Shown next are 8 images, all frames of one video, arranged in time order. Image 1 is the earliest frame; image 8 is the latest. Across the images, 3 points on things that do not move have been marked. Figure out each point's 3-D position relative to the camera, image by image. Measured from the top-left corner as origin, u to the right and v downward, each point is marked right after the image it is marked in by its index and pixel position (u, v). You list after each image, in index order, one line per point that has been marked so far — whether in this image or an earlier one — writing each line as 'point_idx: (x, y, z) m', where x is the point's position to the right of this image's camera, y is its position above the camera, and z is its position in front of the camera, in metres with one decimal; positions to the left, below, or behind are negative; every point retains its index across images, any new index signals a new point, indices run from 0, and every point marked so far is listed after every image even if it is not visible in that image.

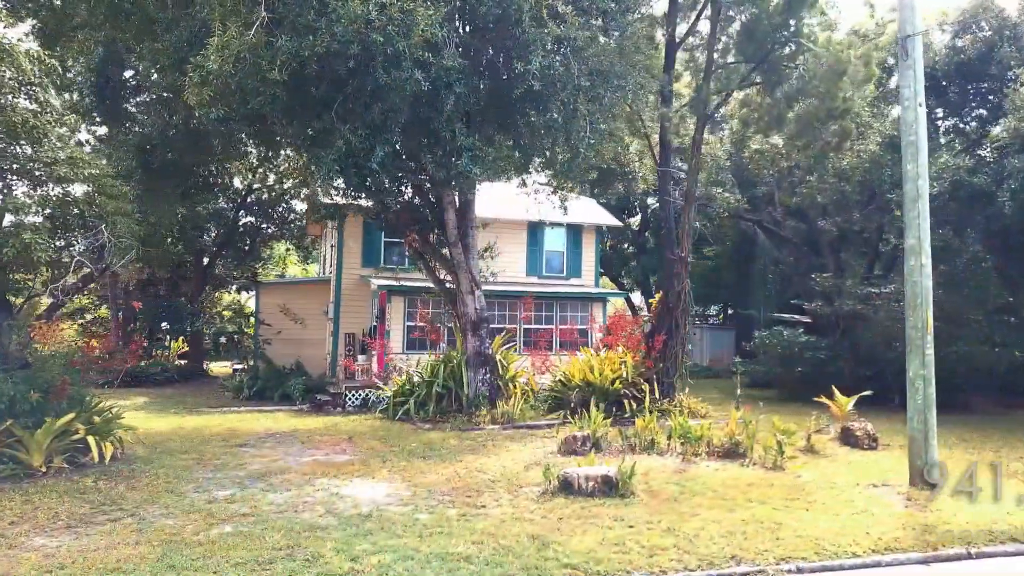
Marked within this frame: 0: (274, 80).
0: (-2.8, +2.4, +9.0) m
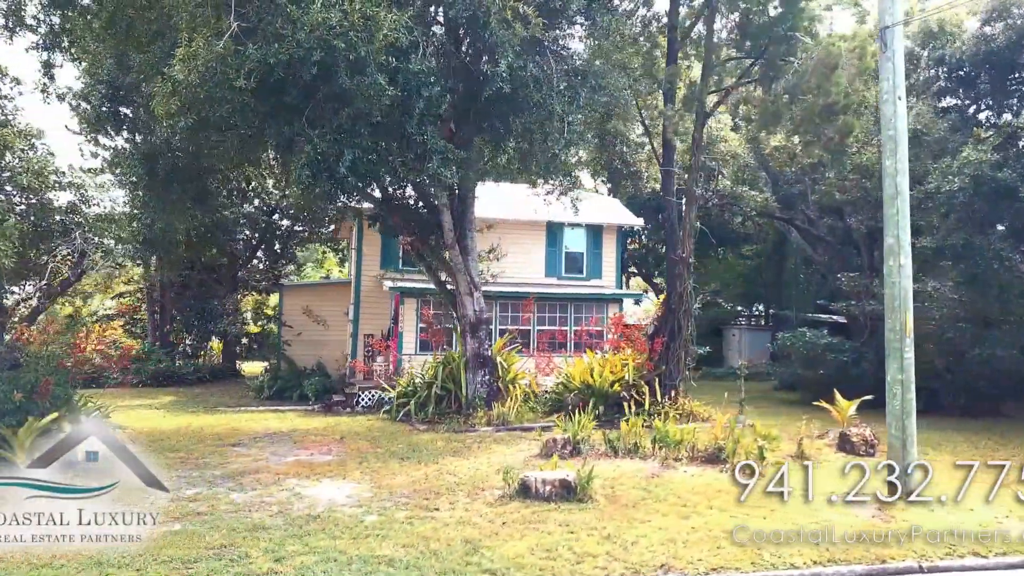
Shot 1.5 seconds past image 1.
0: (-3.3, +2.4, +9.2) m
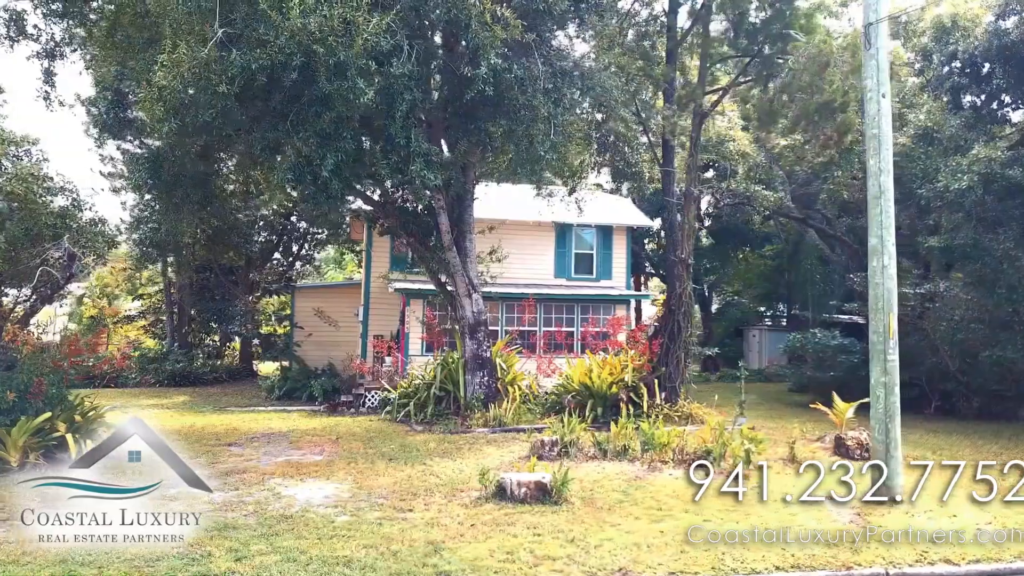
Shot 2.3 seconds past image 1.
0: (-3.5, +2.3, +9.3) m
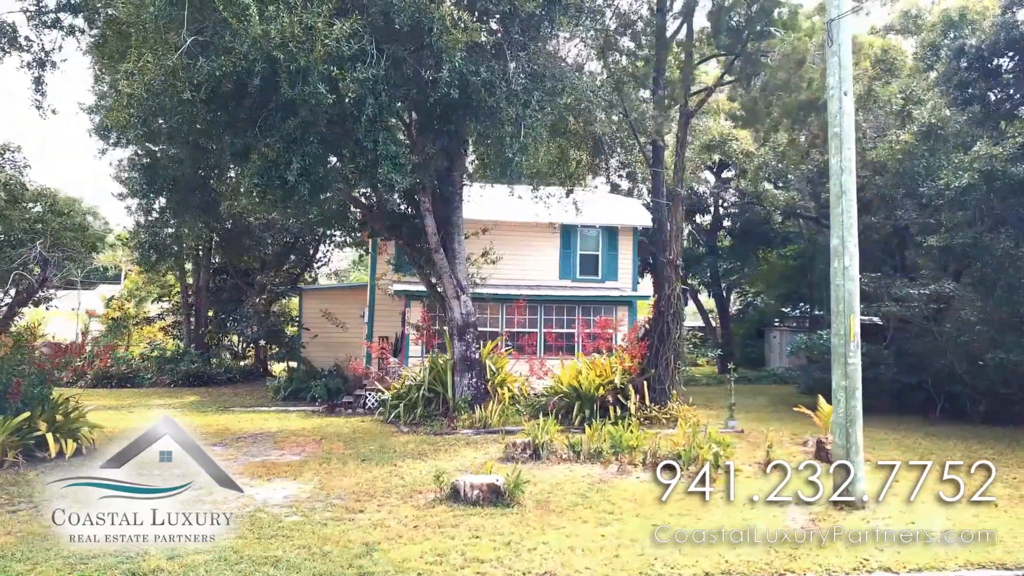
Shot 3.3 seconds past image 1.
0: (-4.0, +2.3, +9.5) m
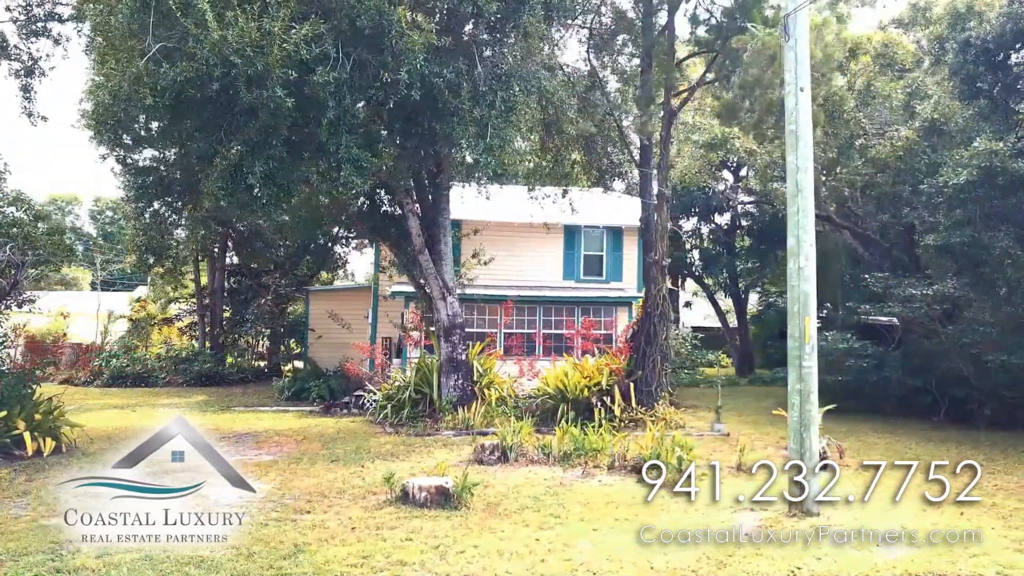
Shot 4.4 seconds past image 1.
0: (-4.5, +2.3, +9.6) m
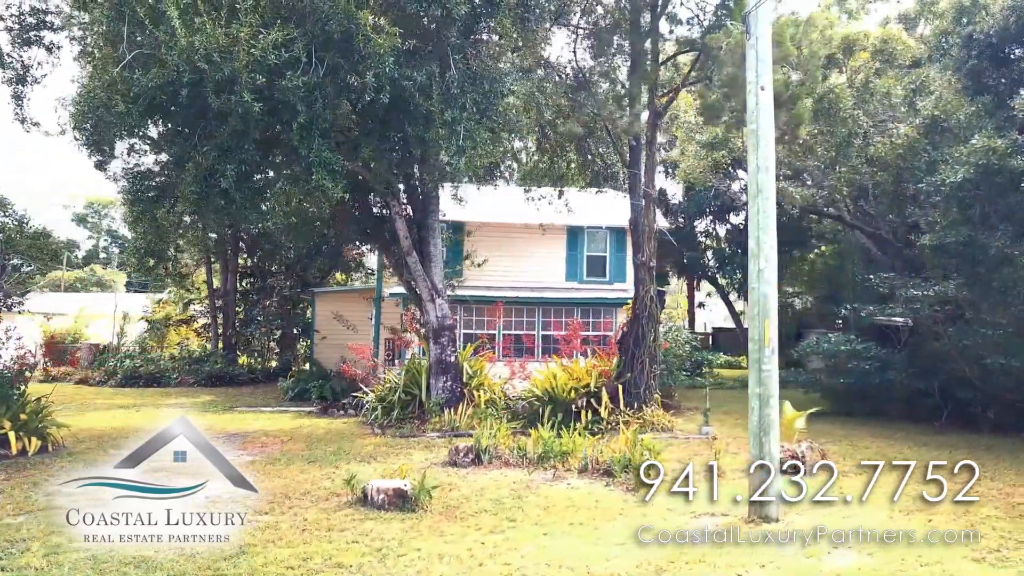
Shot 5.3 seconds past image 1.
0: (-4.9, +2.2, +9.8) m
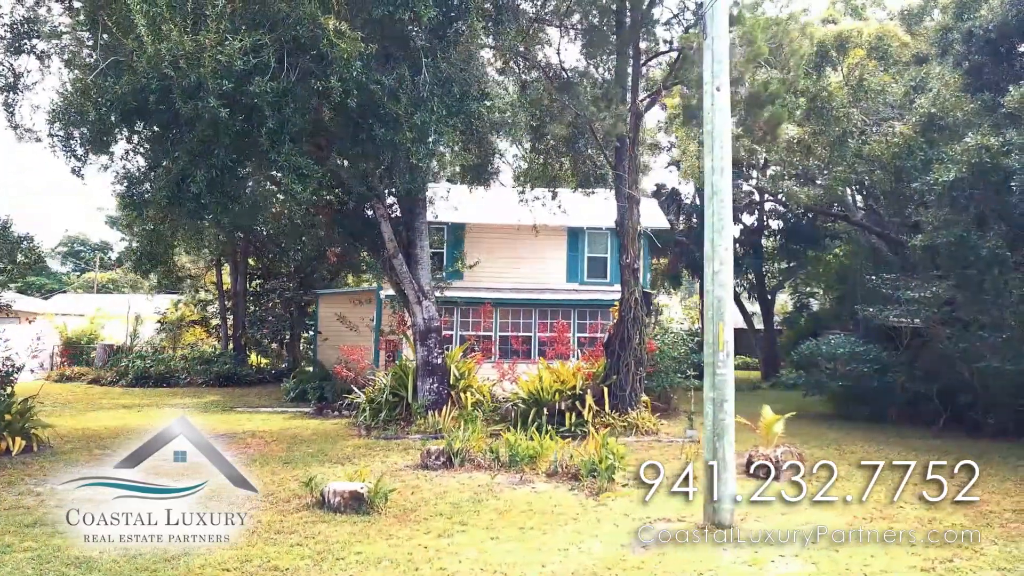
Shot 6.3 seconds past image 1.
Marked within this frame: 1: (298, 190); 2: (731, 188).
0: (-5.3, +2.2, +10.0) m
1: (-2.8, +1.3, +10.3) m
2: (+2.2, +1.0, +8.0) m
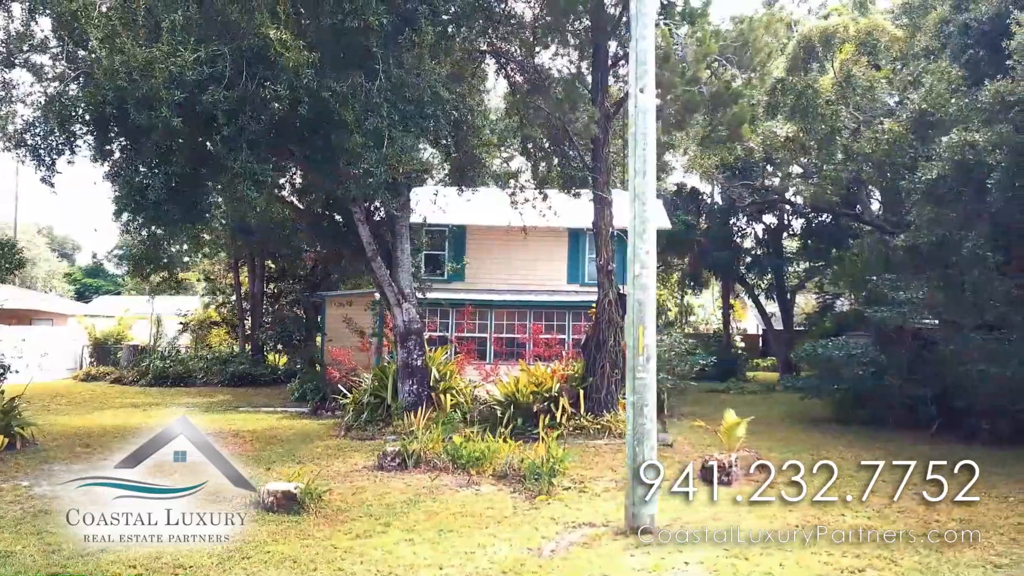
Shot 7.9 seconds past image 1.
0: (-6.0, +2.1, +10.4) m
1: (-3.5, +1.3, +10.5) m
2: (+1.4, +1.0, +7.9) m
